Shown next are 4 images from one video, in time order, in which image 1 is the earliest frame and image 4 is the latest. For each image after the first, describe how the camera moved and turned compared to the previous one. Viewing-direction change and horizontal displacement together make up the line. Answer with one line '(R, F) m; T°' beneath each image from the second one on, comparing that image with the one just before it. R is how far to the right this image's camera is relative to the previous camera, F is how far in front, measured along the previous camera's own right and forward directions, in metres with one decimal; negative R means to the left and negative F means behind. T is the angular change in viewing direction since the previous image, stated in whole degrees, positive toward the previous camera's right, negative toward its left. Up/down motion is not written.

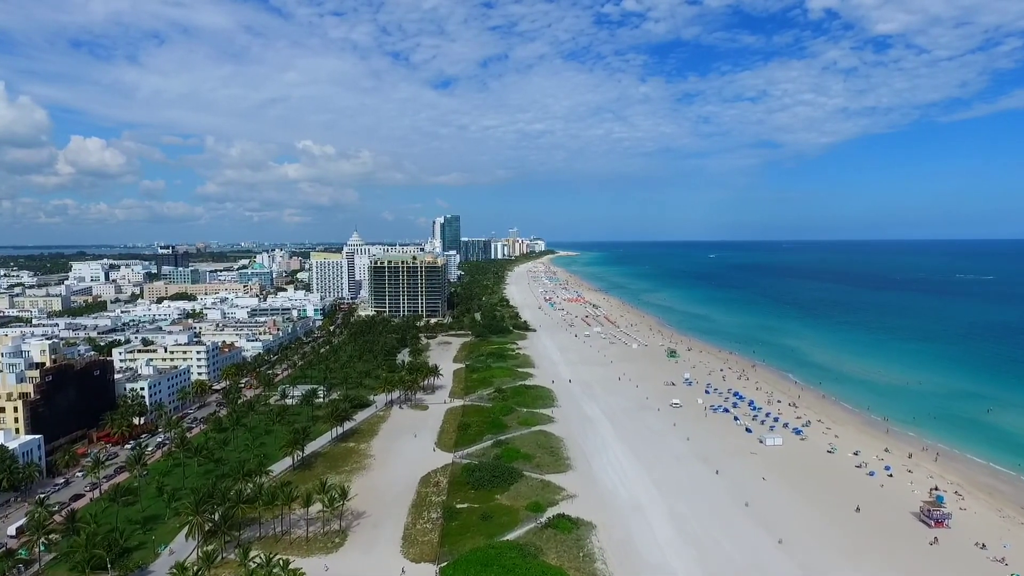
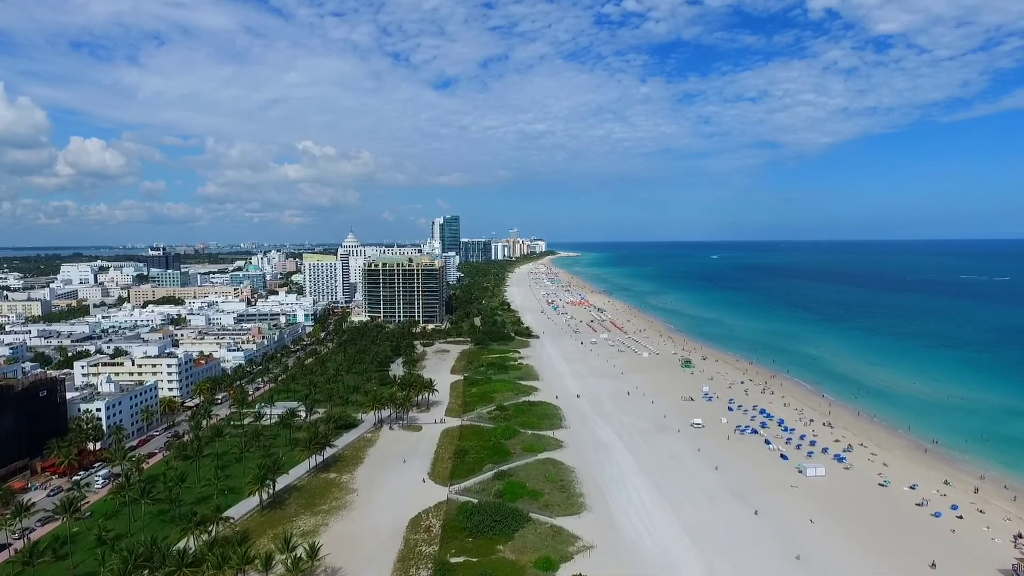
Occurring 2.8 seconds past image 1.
(-0.2, +7.8) m; 0°
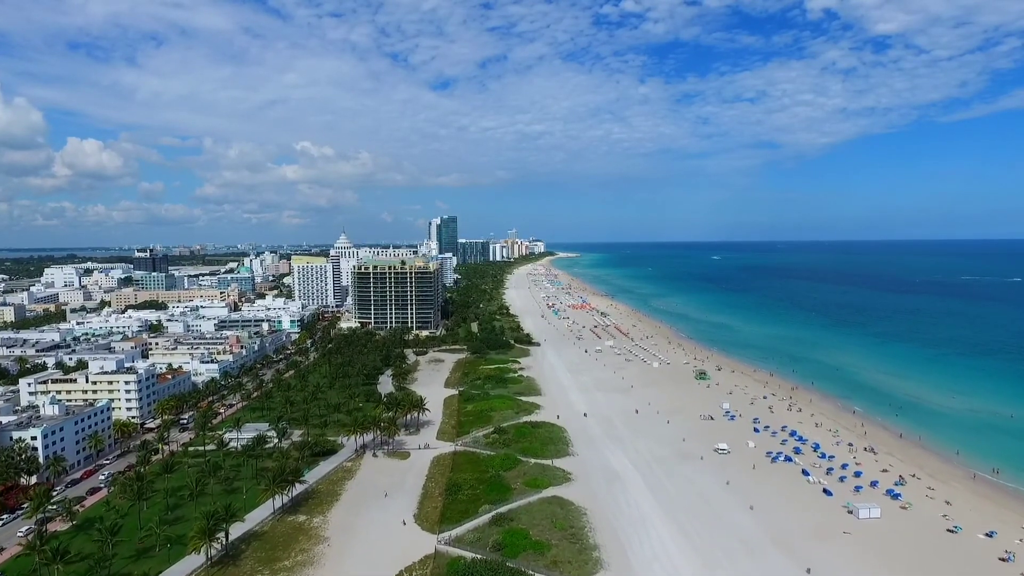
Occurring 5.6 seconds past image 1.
(-0.1, +8.1) m; 0°
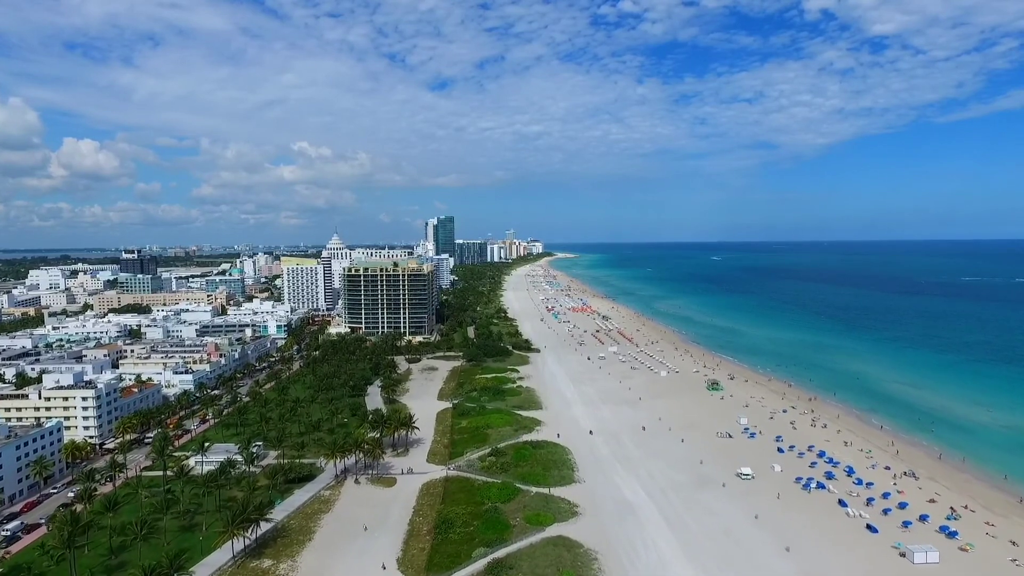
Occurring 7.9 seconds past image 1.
(0.0, +6.4) m; 0°
